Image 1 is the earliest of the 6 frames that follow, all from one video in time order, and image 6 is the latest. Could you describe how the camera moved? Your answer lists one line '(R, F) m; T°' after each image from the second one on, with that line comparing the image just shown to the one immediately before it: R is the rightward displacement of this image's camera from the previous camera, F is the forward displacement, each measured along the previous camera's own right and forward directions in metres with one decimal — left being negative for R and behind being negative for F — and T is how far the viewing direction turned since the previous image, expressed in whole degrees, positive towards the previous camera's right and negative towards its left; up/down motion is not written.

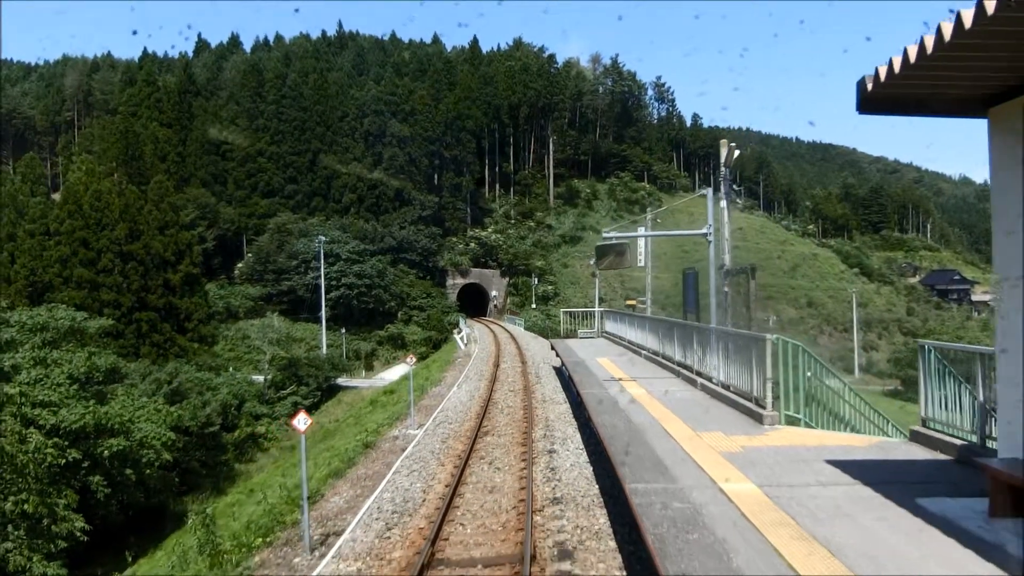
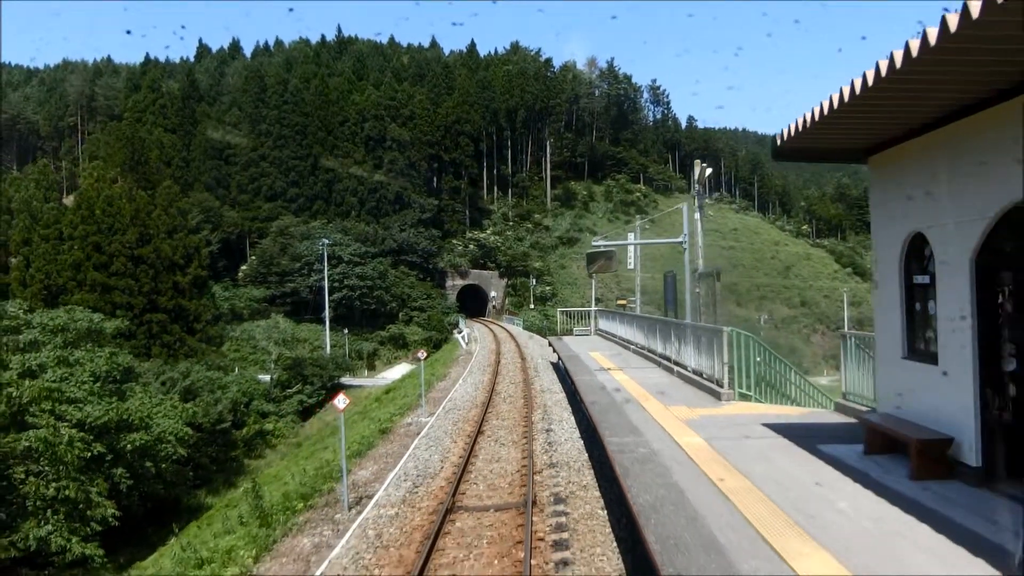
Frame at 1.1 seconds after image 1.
(-0.1, -1.2) m; 0°
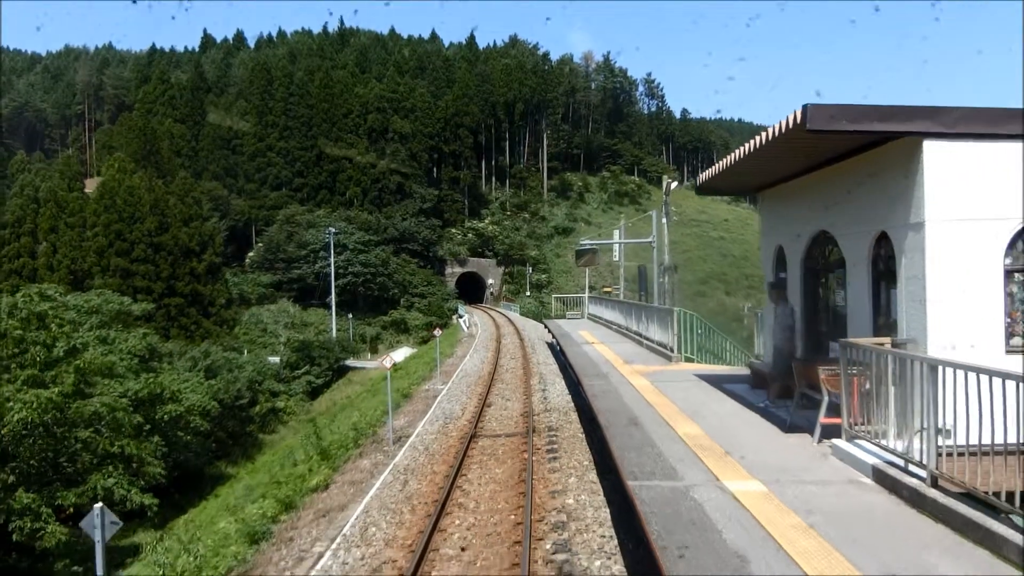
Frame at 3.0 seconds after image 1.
(-0.1, -2.3) m; 0°
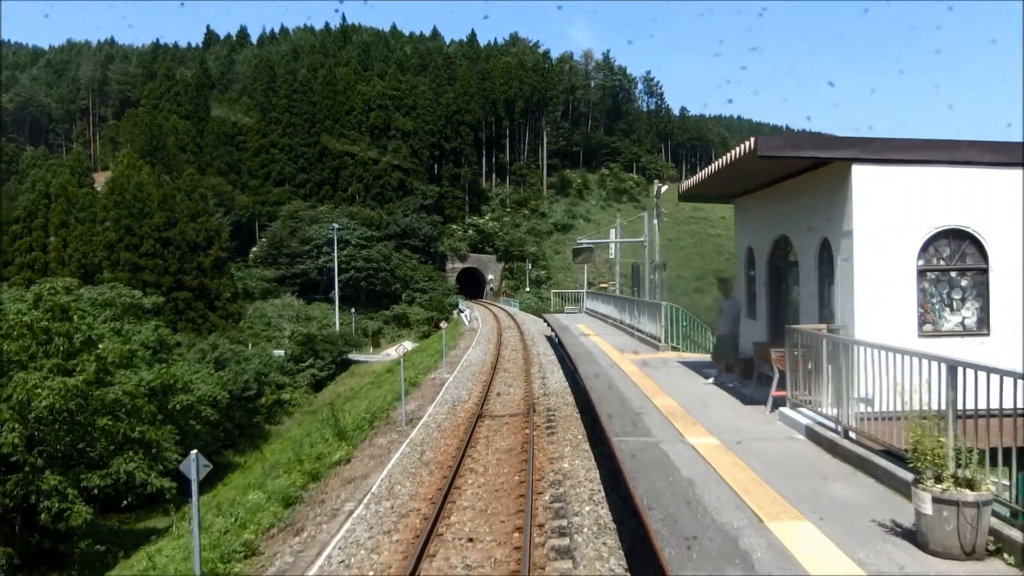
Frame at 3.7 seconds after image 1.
(0.0, -0.9) m; 0°
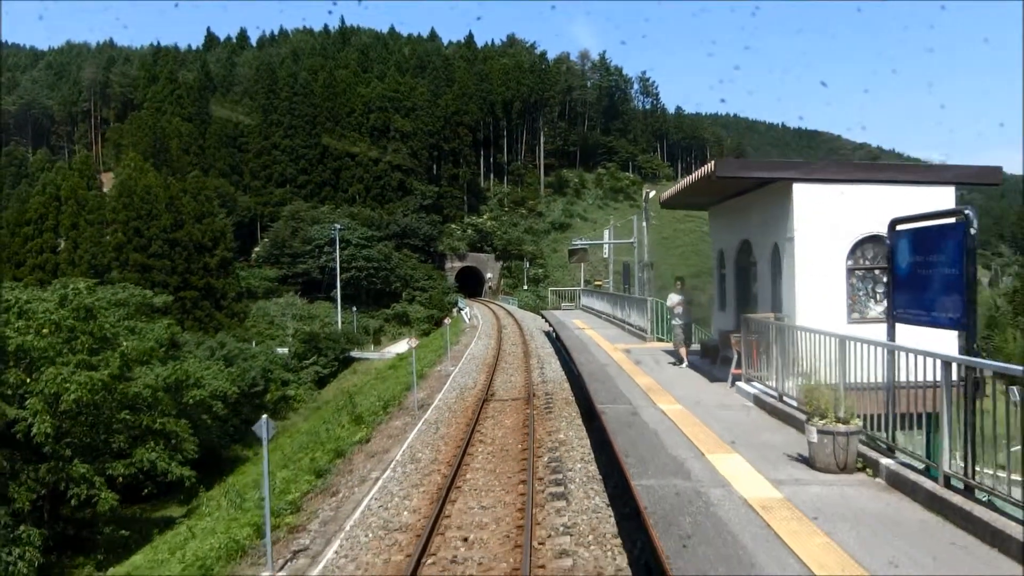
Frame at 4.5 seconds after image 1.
(-0.1, -1.1) m; 0°
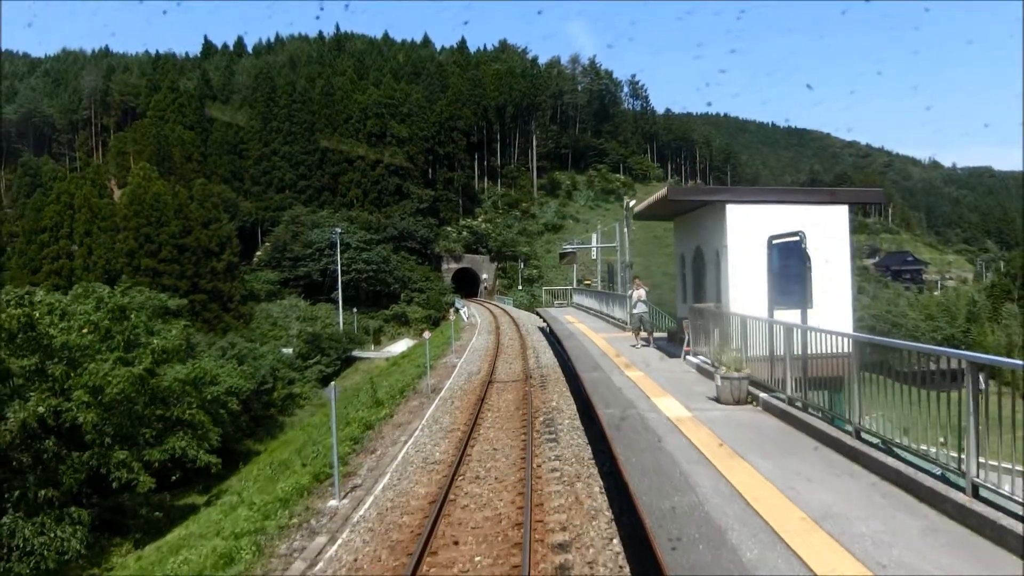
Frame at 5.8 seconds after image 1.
(-0.1, -1.9) m; 0°
